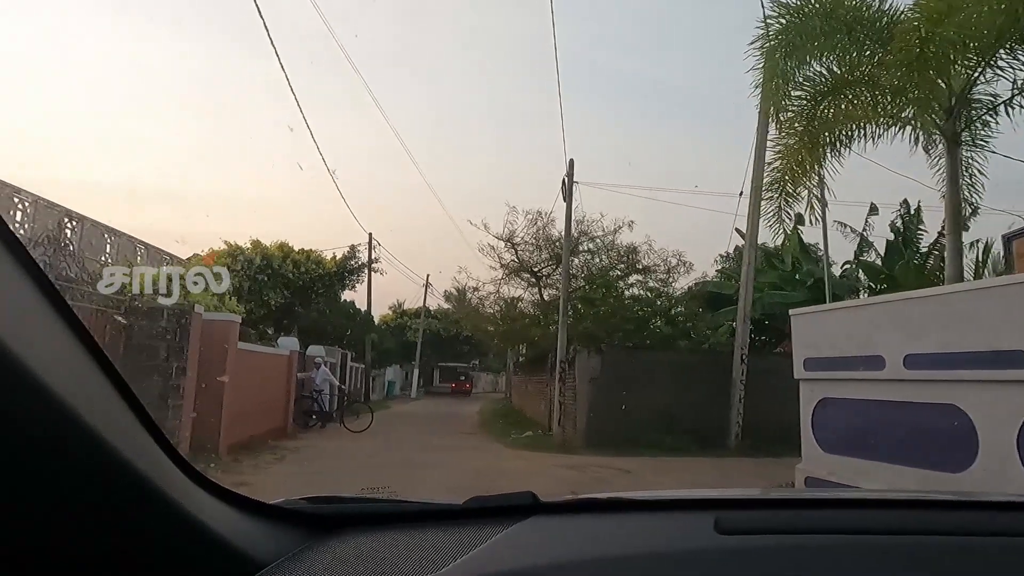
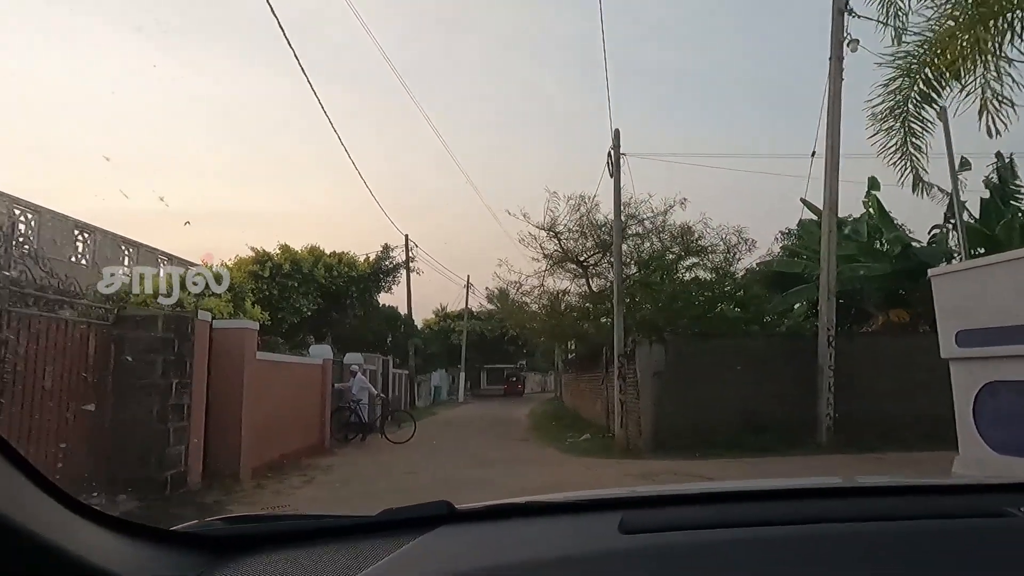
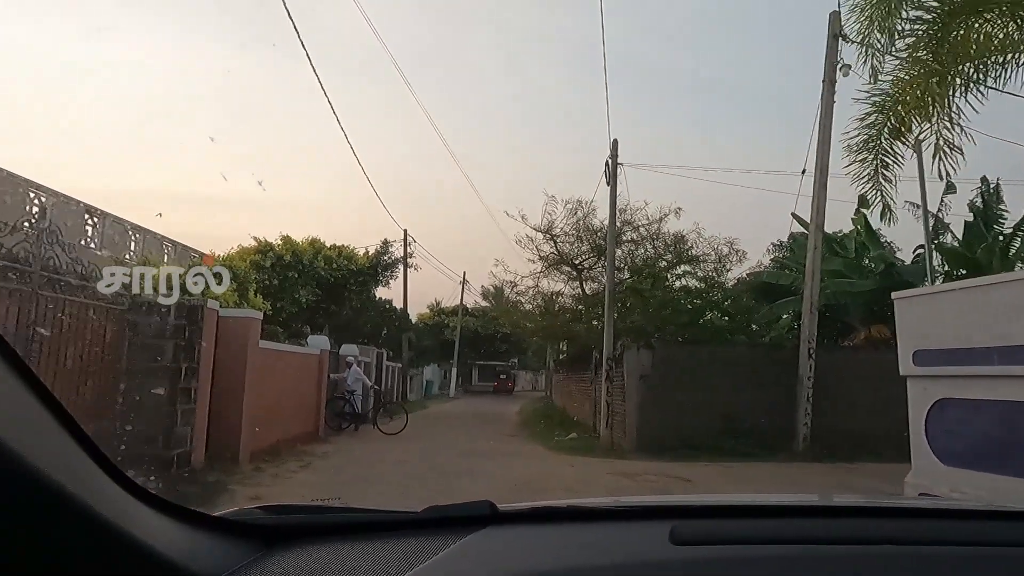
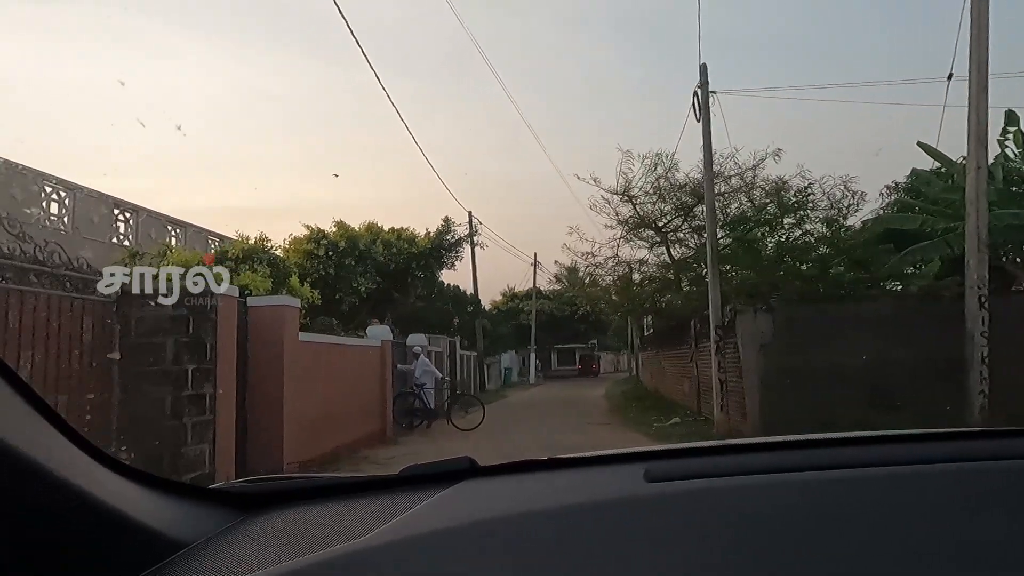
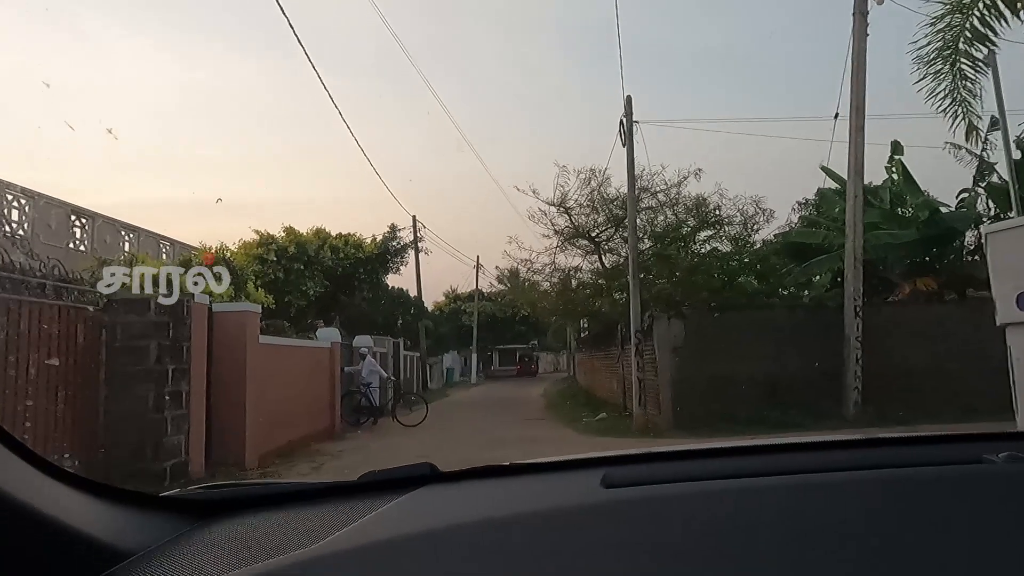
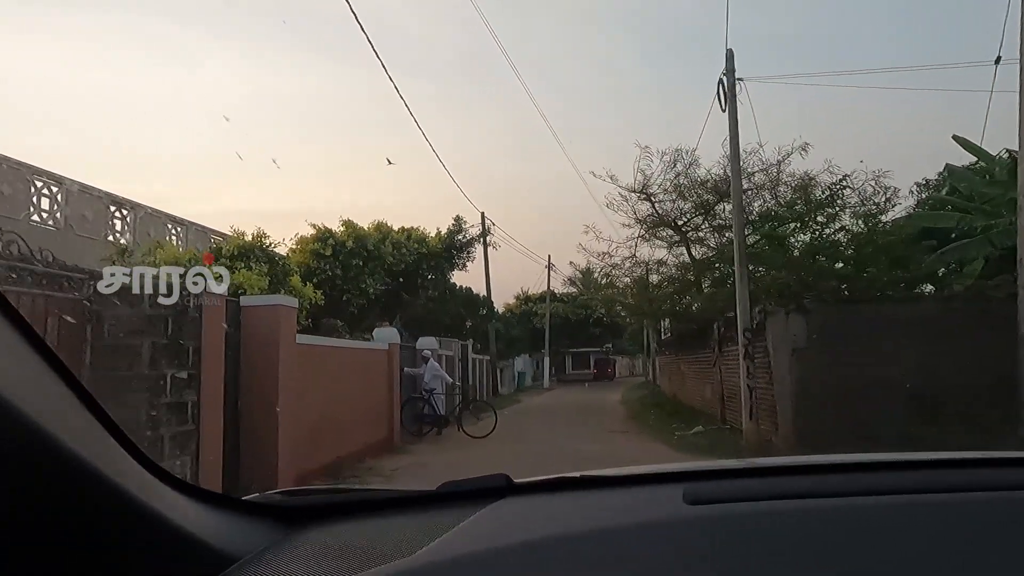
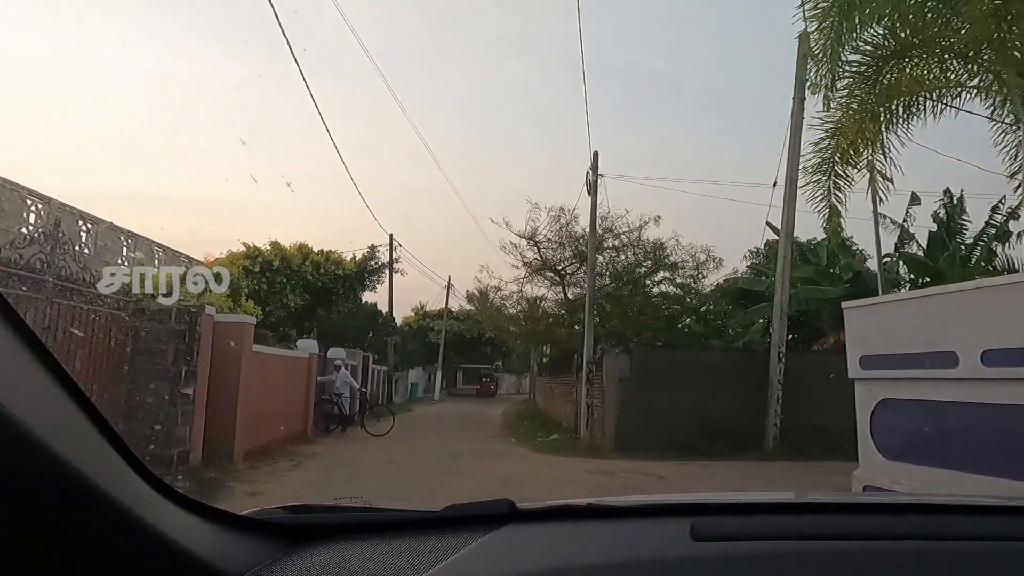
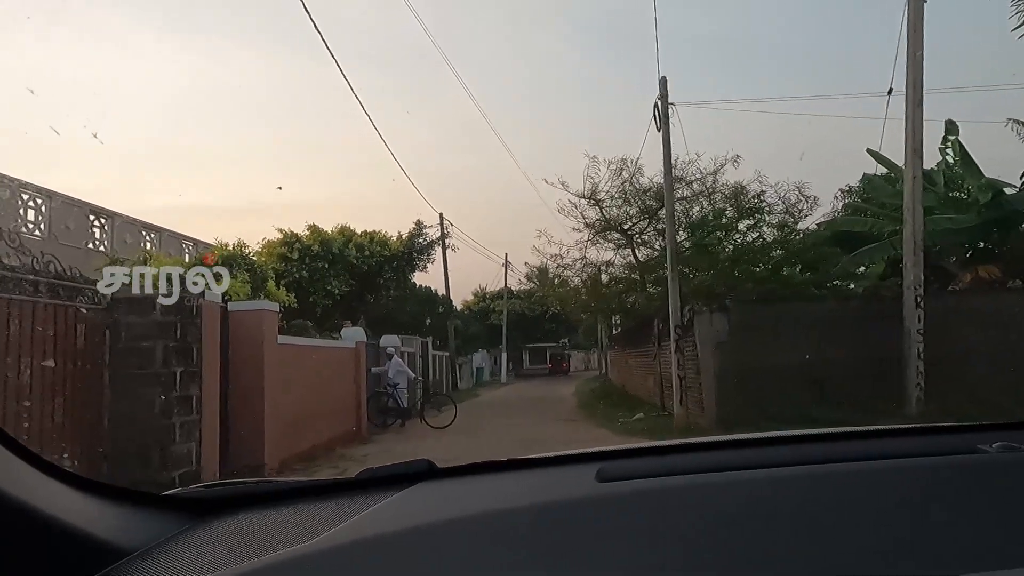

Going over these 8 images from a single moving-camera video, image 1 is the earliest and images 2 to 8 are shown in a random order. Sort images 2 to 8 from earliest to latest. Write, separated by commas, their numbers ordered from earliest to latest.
7, 3, 2, 5, 8, 4, 6
